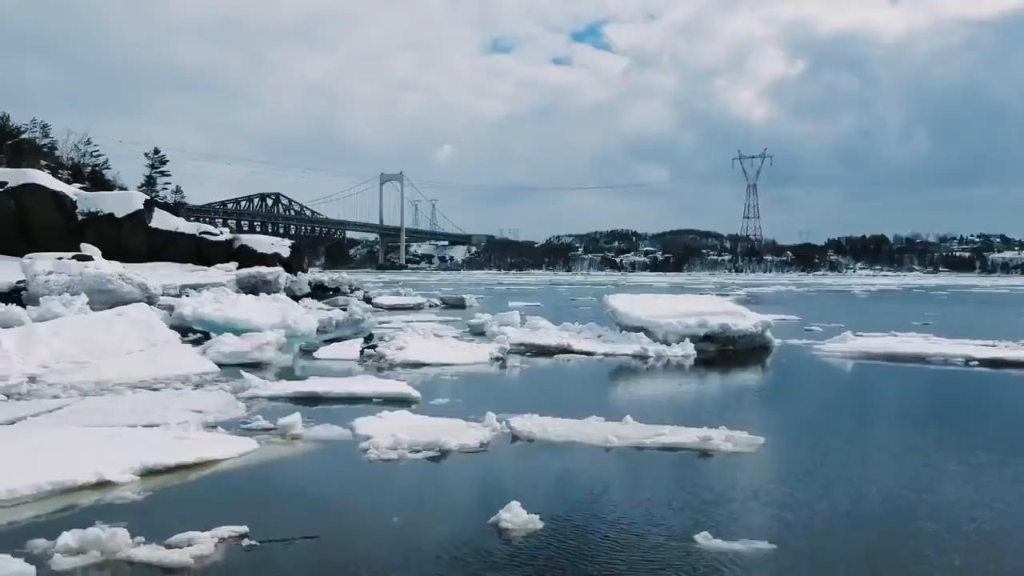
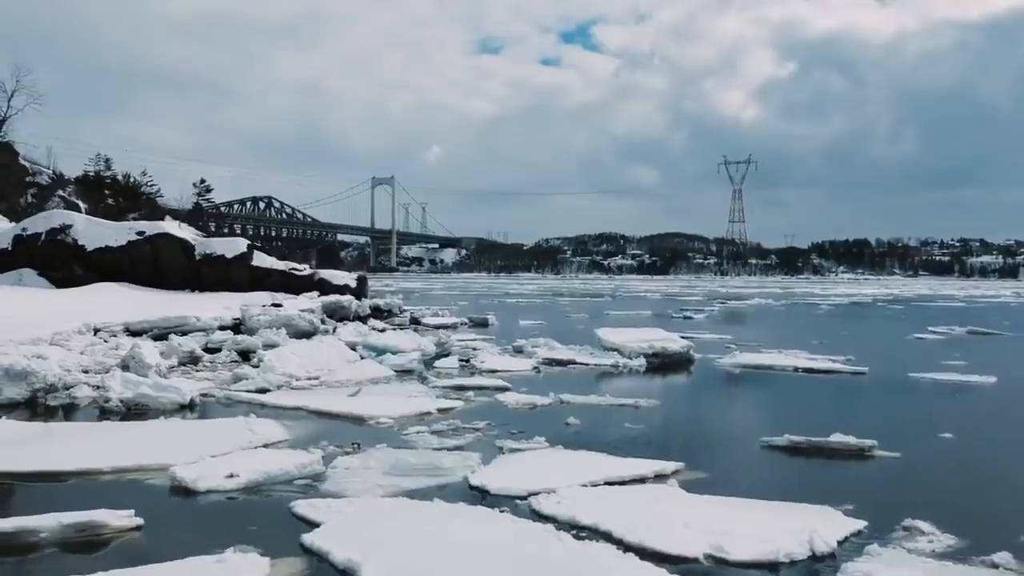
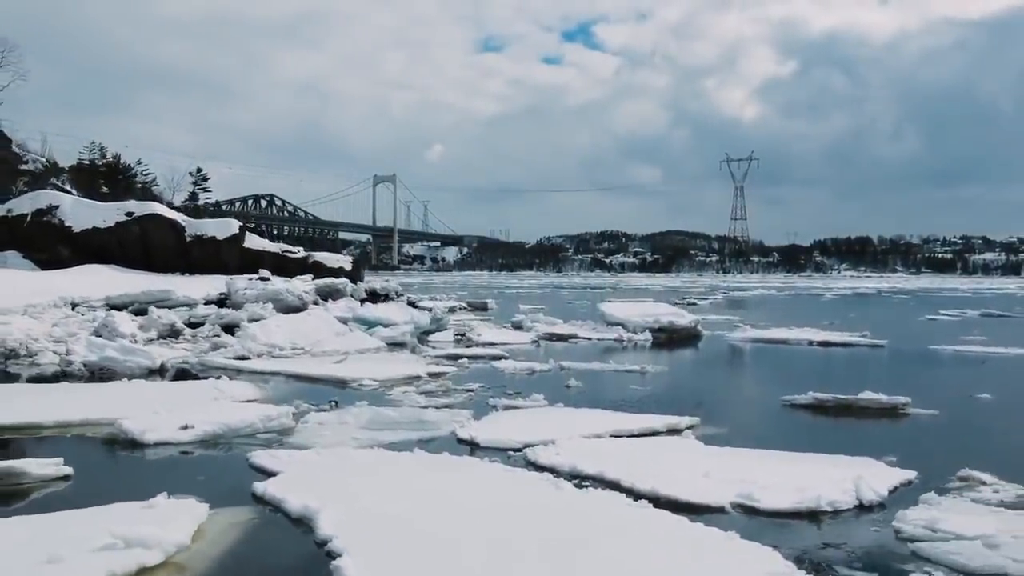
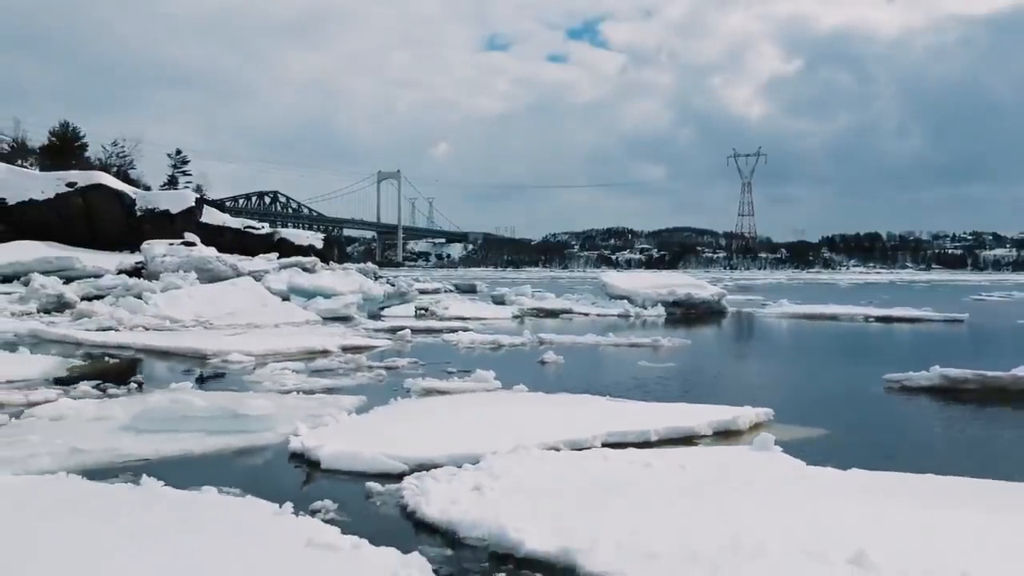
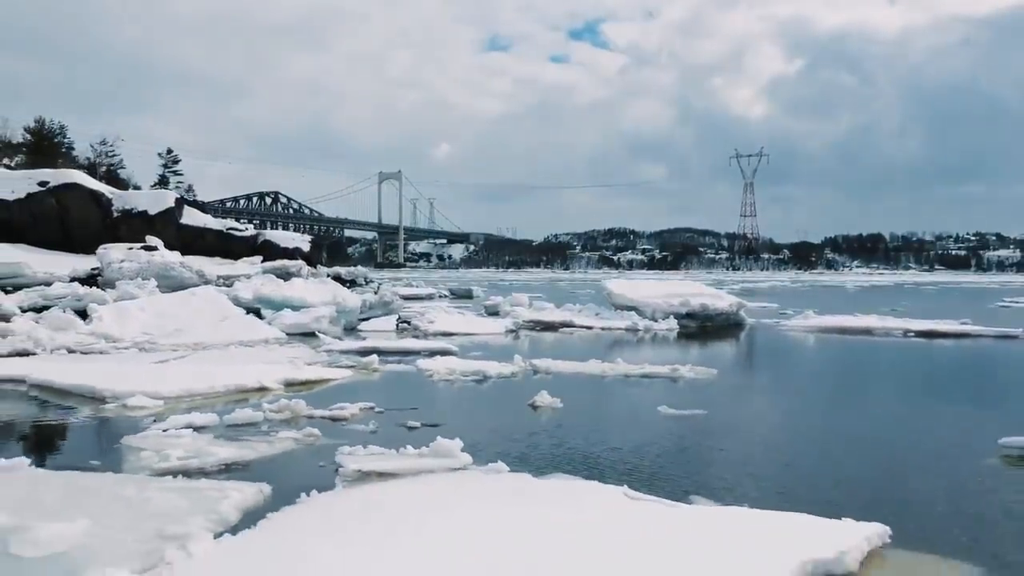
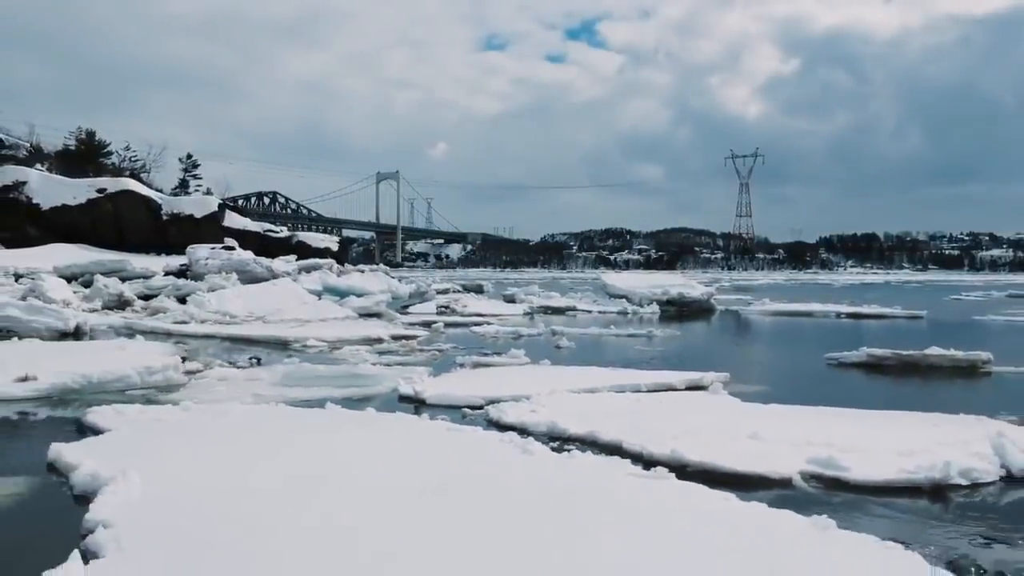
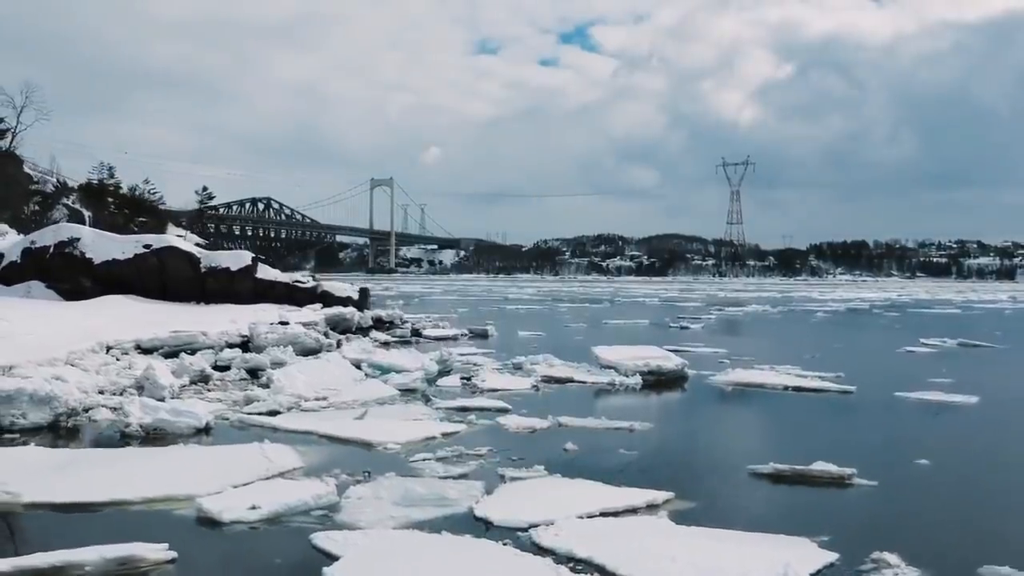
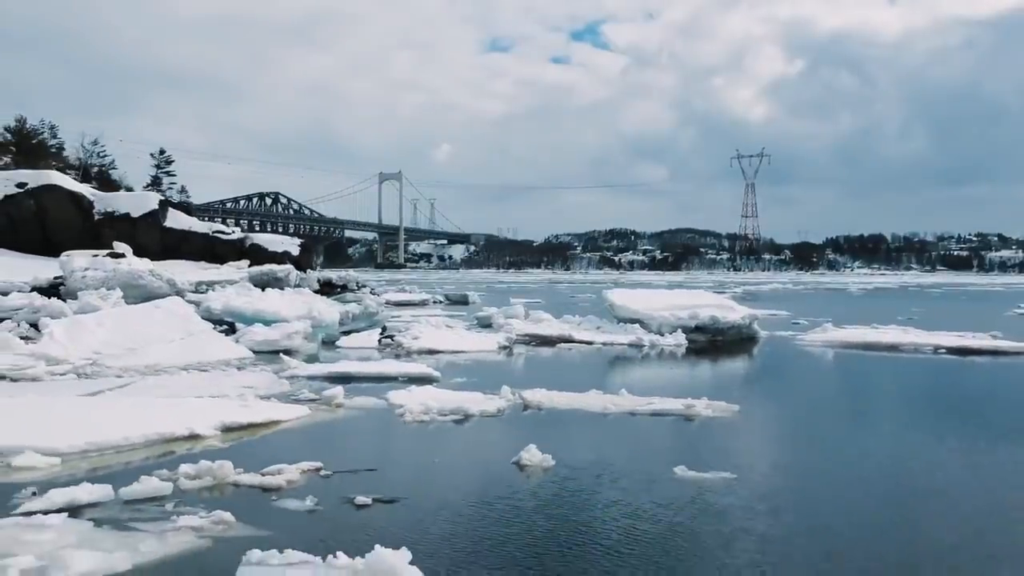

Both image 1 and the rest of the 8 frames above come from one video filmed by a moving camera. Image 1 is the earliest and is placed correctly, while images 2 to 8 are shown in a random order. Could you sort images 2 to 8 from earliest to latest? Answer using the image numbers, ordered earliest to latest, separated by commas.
8, 5, 4, 6, 3, 2, 7
